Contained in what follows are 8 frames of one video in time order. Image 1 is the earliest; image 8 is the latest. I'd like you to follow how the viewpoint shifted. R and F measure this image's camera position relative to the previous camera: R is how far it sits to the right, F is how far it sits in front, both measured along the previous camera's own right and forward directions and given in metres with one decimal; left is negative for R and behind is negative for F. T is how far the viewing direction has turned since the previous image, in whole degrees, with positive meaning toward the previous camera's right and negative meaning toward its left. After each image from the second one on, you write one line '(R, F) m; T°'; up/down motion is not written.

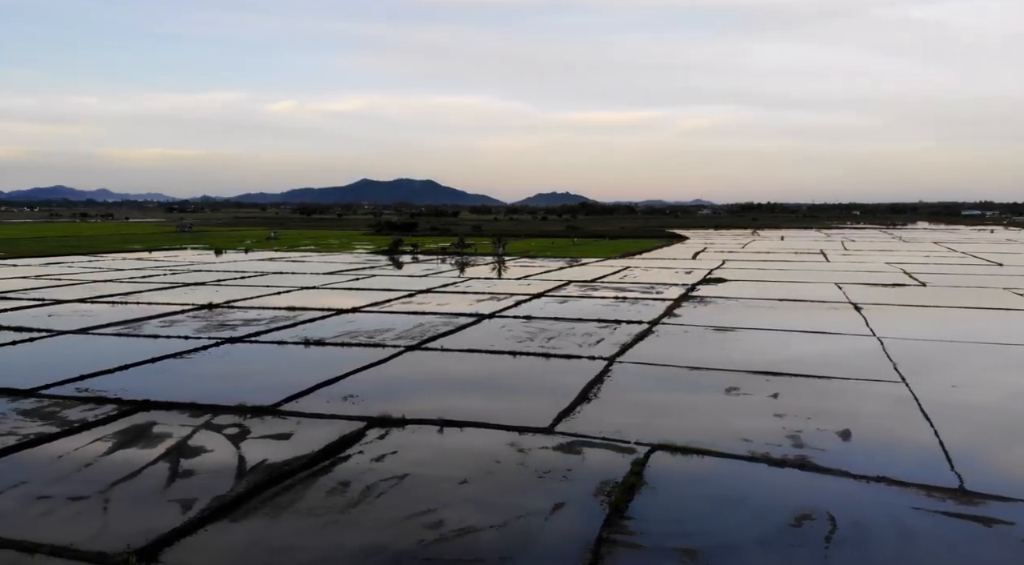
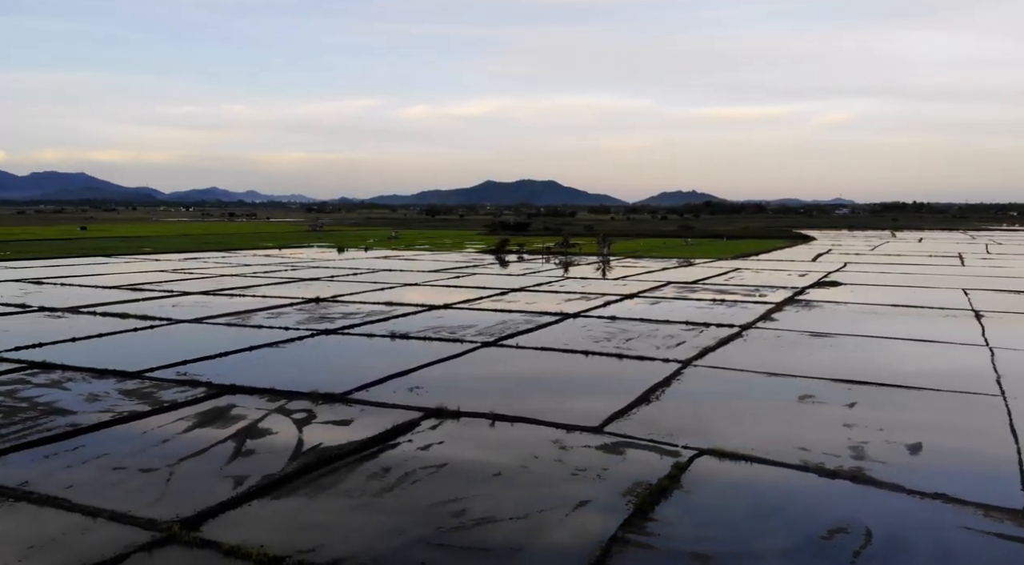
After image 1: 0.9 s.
(+1.0, -0.1) m; -10°
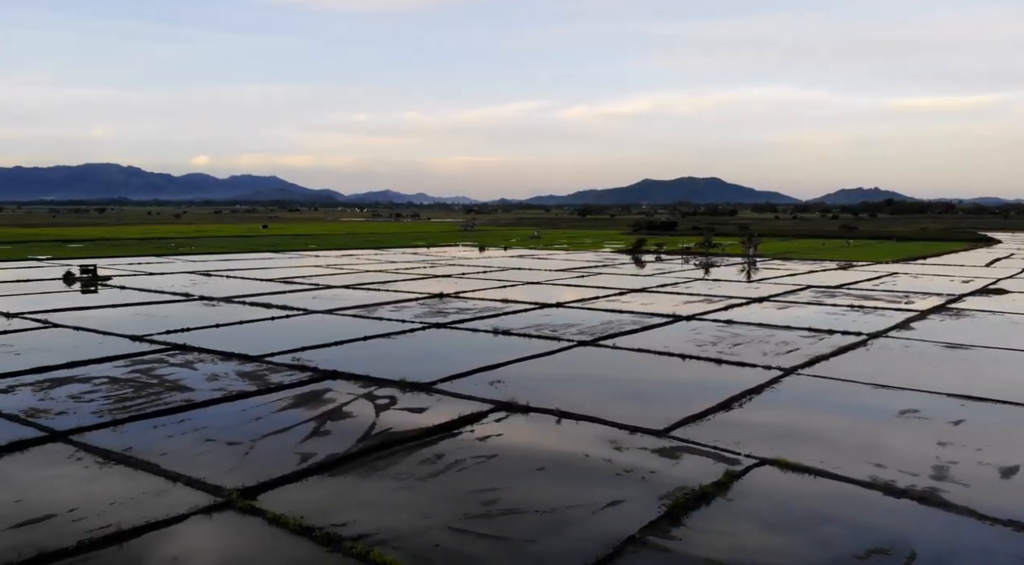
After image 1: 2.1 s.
(+1.3, -0.1) m; -12°
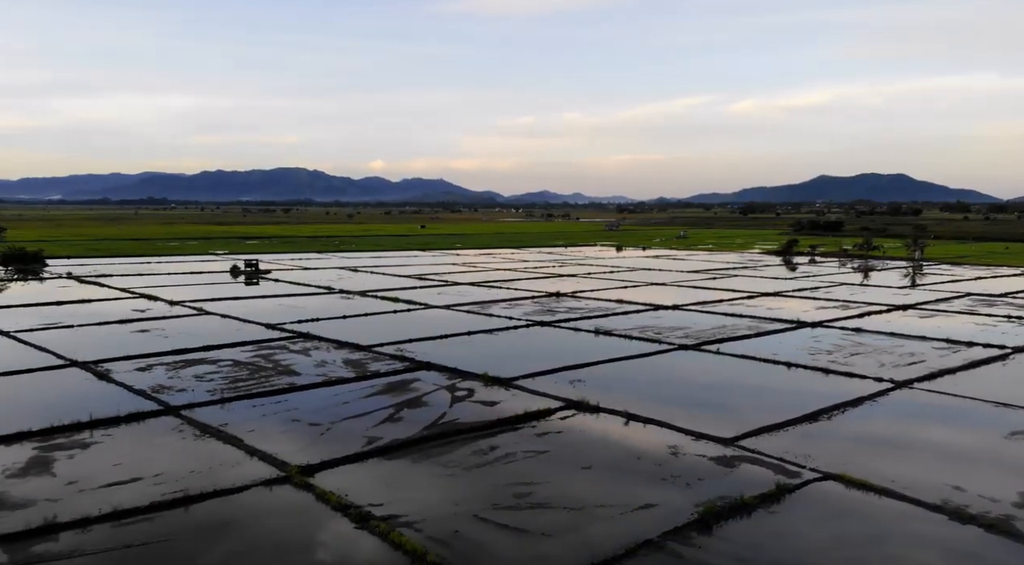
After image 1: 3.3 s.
(+1.3, -0.1) m; -12°
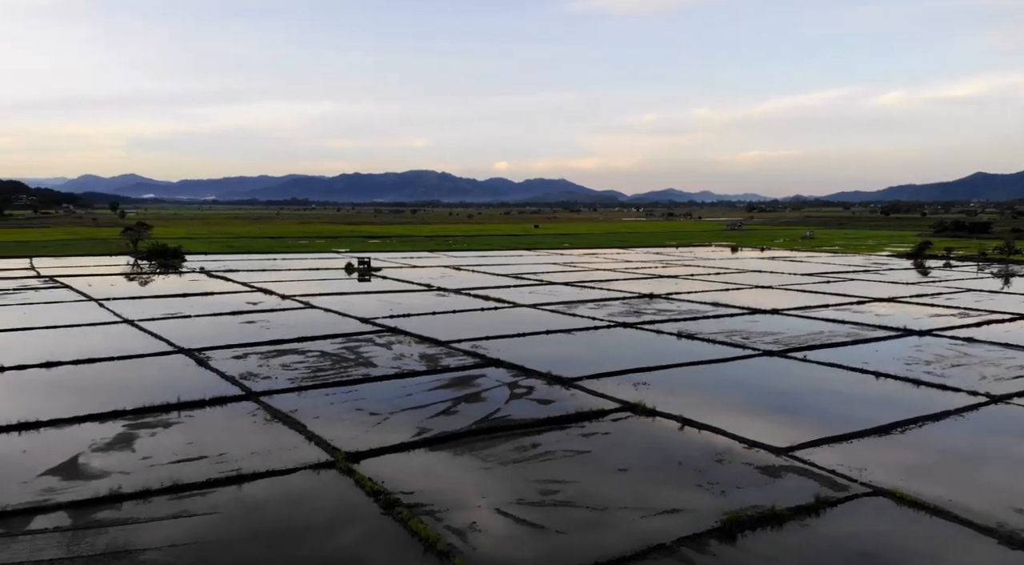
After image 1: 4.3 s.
(+1.0, -0.1) m; -10°
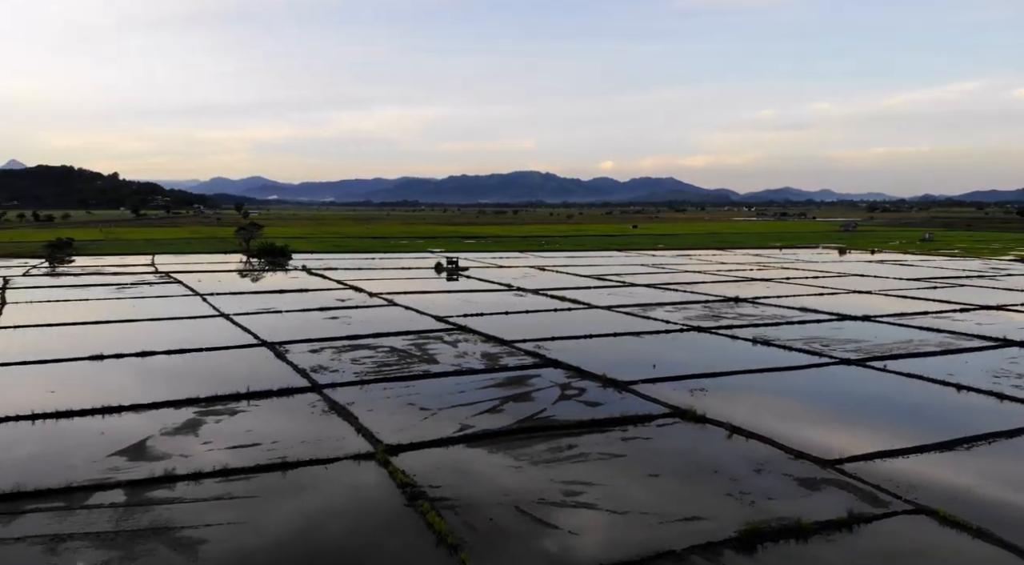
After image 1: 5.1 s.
(+0.9, -0.1) m; -8°
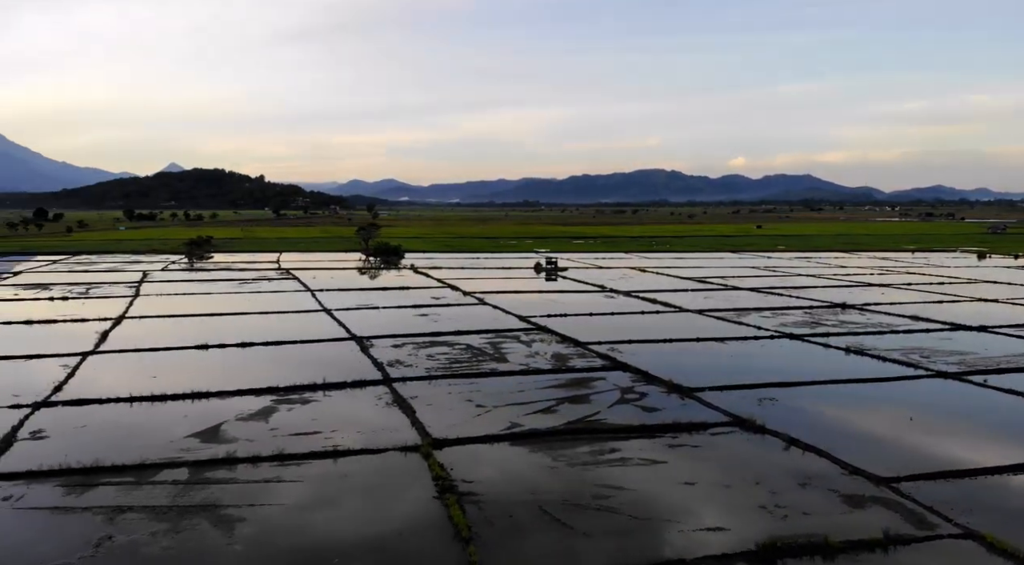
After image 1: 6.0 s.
(+1.0, 0.0) m; -10°
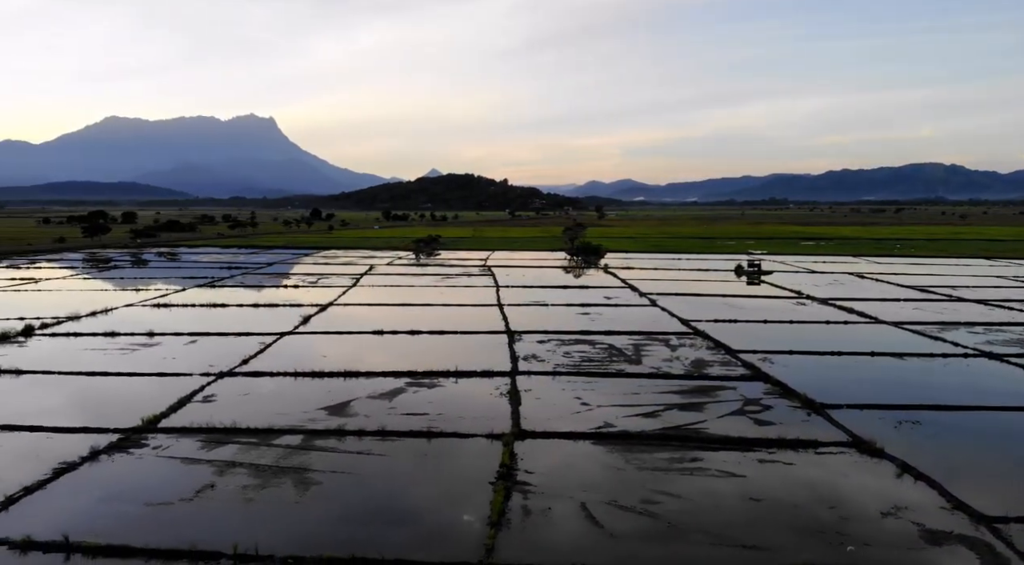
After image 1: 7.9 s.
(+2.1, +0.1) m; -19°
